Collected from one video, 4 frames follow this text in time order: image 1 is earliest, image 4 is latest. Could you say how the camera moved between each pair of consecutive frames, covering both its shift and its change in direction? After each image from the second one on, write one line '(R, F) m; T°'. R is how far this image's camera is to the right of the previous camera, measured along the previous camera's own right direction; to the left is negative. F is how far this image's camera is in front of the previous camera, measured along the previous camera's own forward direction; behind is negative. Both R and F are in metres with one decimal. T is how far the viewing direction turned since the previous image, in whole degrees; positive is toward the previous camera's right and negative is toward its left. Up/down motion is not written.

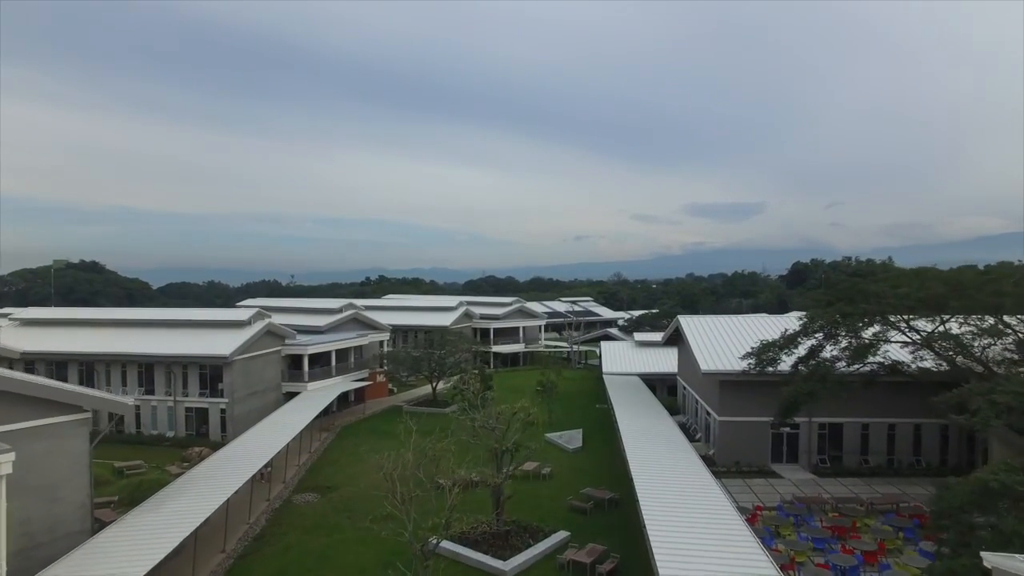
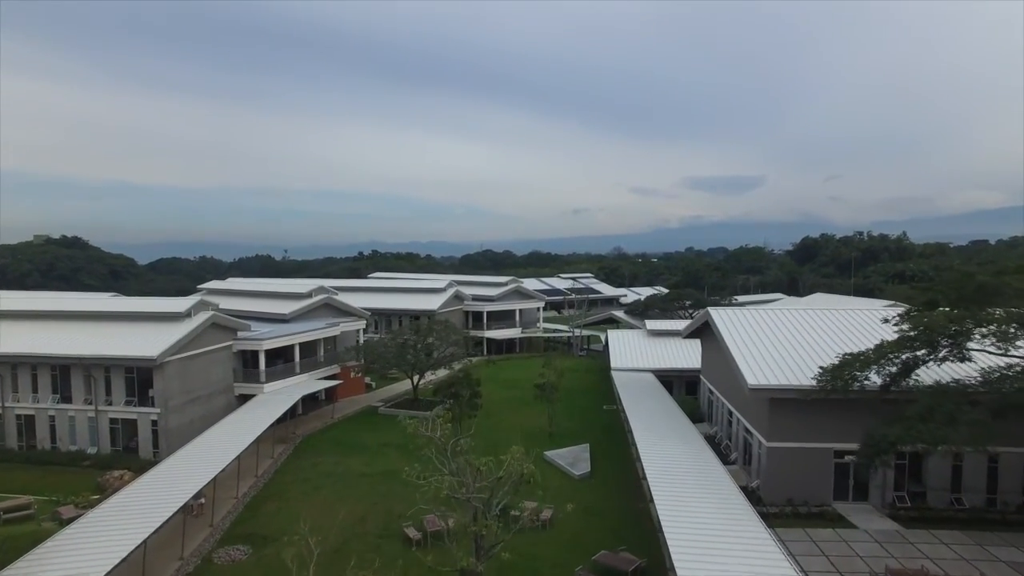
(+0.2, +4.3) m; 0°
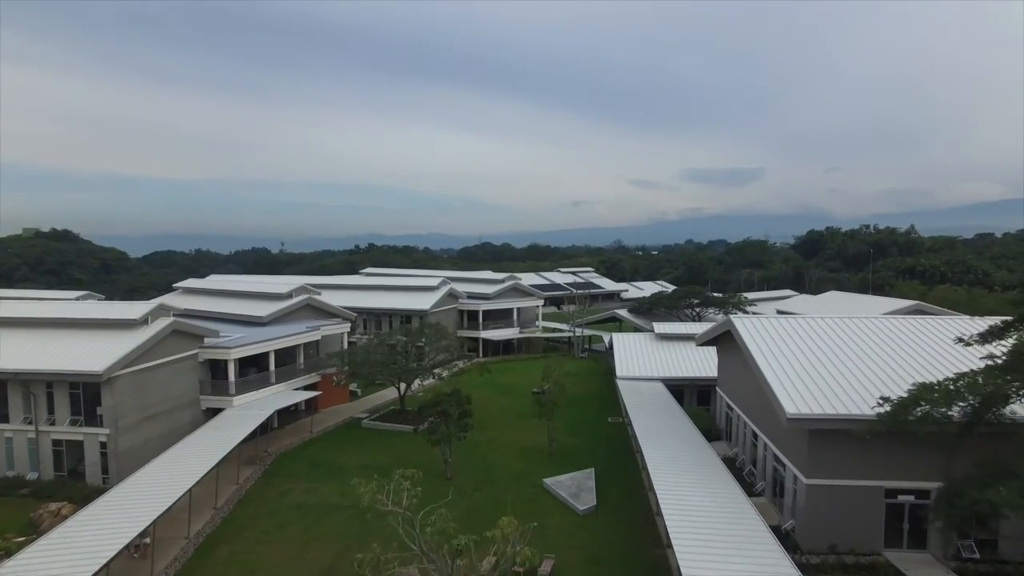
(+0.1, +2.3) m; 0°
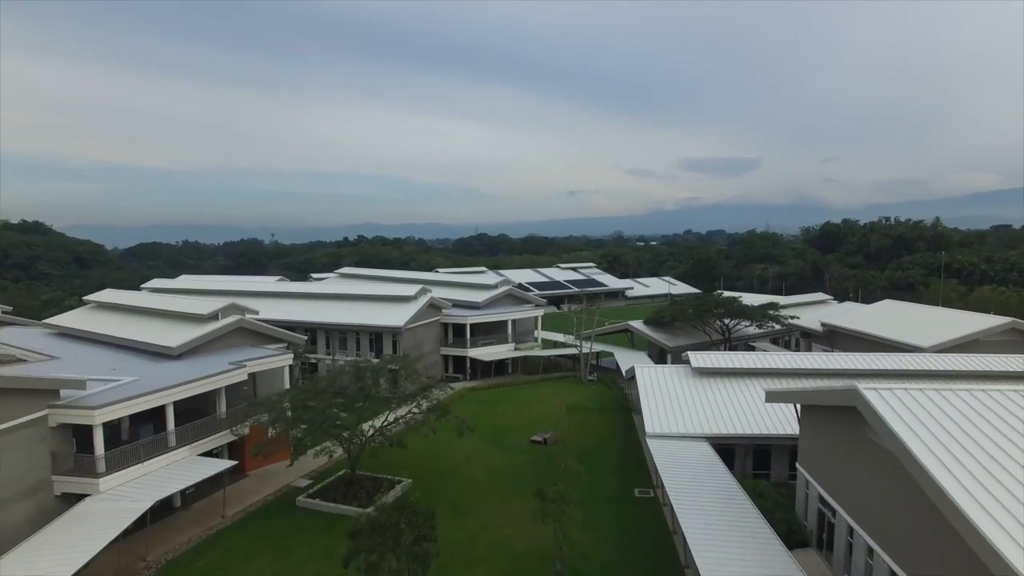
(+0.2, +6.6) m; 0°
